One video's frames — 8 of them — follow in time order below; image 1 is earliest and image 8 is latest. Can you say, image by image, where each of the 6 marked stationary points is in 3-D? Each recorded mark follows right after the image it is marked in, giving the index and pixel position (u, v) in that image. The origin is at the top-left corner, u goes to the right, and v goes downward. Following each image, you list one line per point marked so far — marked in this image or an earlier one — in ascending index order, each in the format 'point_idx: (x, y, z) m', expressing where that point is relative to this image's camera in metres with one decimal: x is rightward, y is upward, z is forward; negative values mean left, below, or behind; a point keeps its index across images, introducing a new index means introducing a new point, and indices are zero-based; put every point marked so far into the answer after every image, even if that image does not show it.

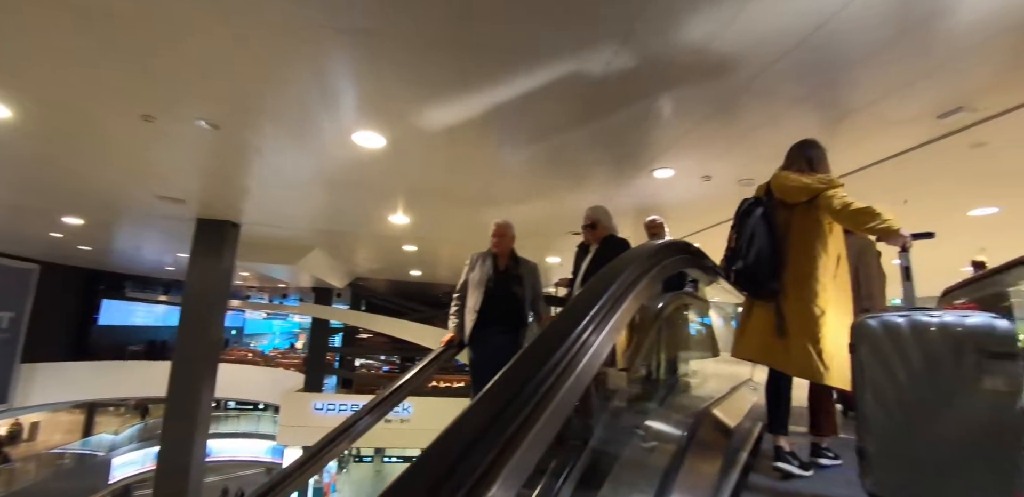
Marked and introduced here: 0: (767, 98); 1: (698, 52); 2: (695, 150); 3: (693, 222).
0: (+1.8, +1.0, +3.3) m
1: (+1.1, +1.2, +2.7) m
2: (+1.6, +0.9, +4.1) m
3: (+2.8, +0.4, +6.7) m
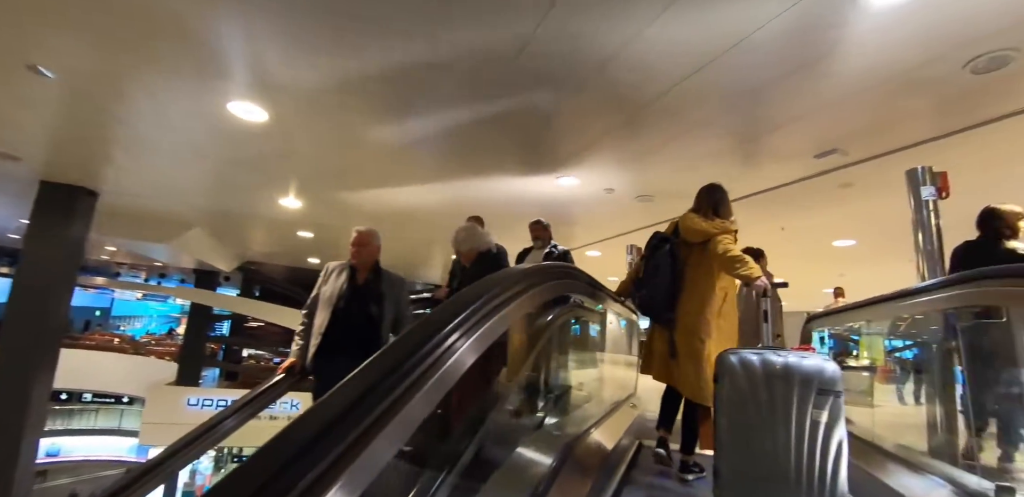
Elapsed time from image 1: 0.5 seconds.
0: (+1.1, +0.9, +3.3) m
1: (+0.6, +1.1, +2.6) m
2: (+0.8, +0.8, +4.2) m
3: (+1.3, +0.2, +6.9) m
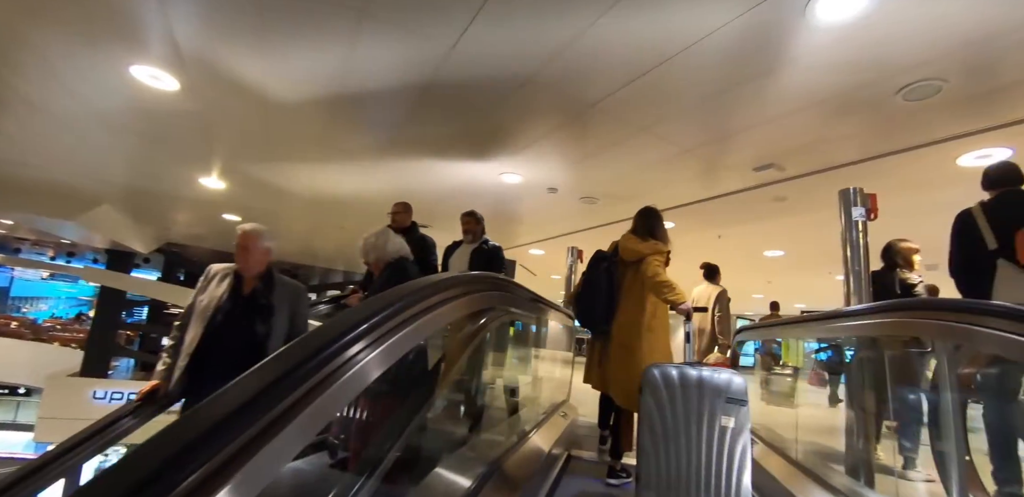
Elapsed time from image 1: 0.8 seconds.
0: (+0.6, +0.9, +3.2) m
1: (+0.2, +1.1, +2.5) m
2: (+0.2, +0.8, +4.0) m
3: (+0.5, +0.3, +6.8) m
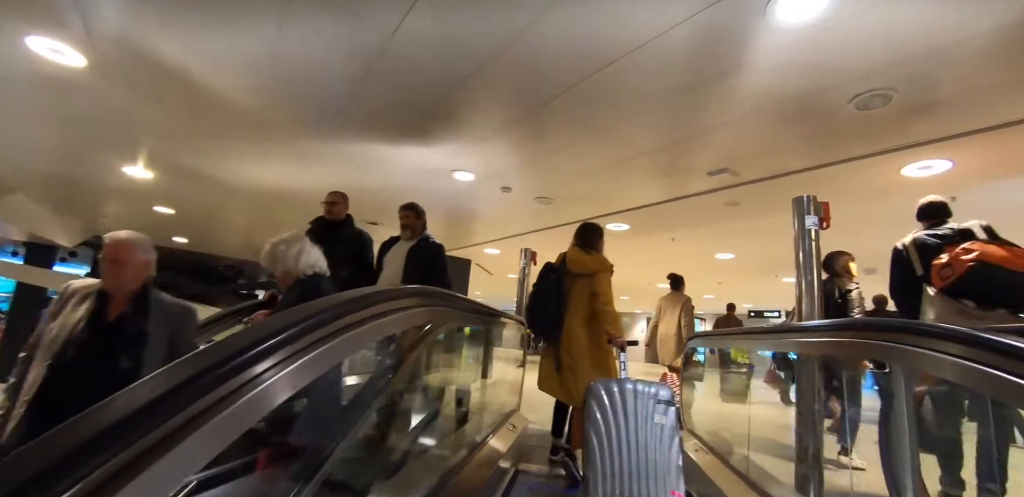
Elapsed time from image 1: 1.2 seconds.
0: (+0.3, +0.8, +3.1) m
1: (-0.1, +1.0, +2.3) m
2: (-0.2, +0.7, +3.8) m
3: (-0.2, +0.3, +6.6) m
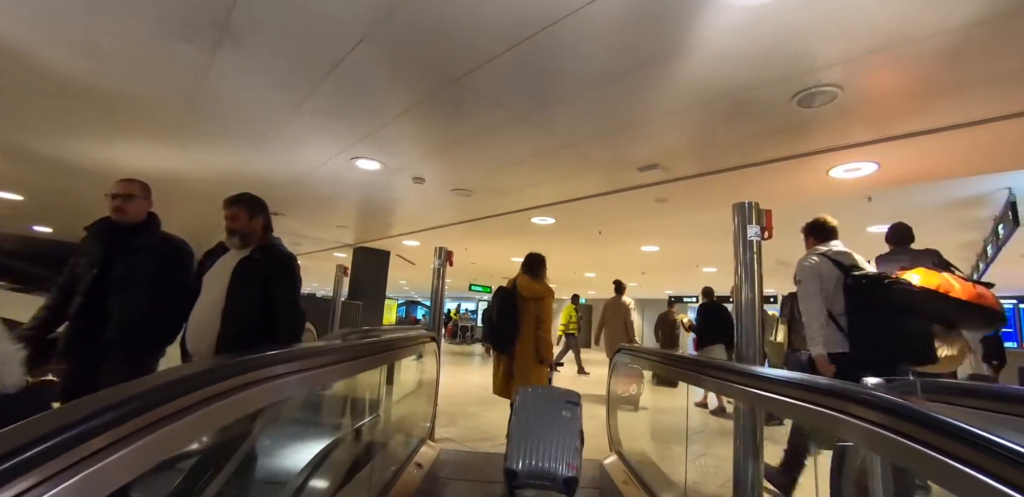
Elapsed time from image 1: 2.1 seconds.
0: (-0.3, +0.8, +2.6) m
1: (-0.5, +1.0, +1.8) m
2: (-0.8, +0.7, +3.3) m
3: (-1.3, +0.4, +6.0) m
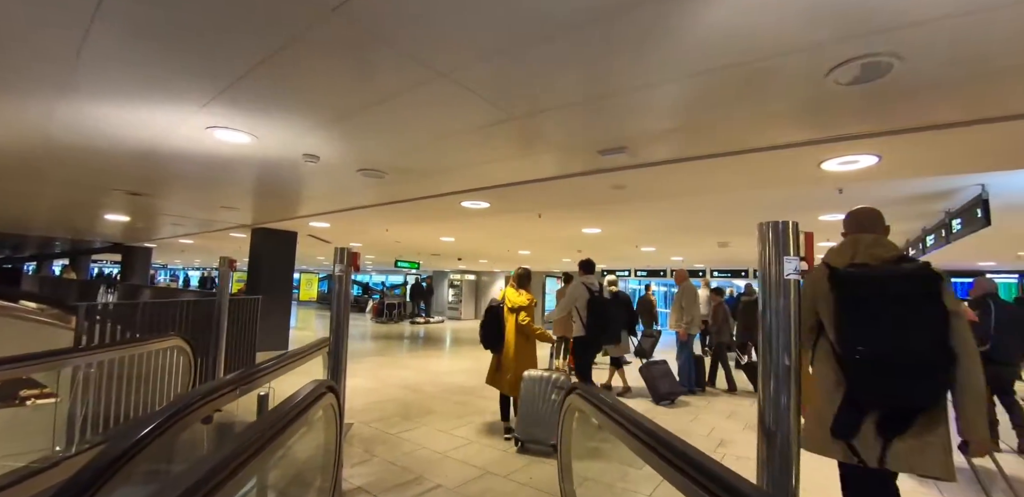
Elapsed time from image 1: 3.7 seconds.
0: (-0.6, +0.7, +1.8) m
1: (-0.7, +0.8, +0.9) m
2: (-1.3, +0.7, +2.4) m
3: (-2.1, +0.5, +5.0) m
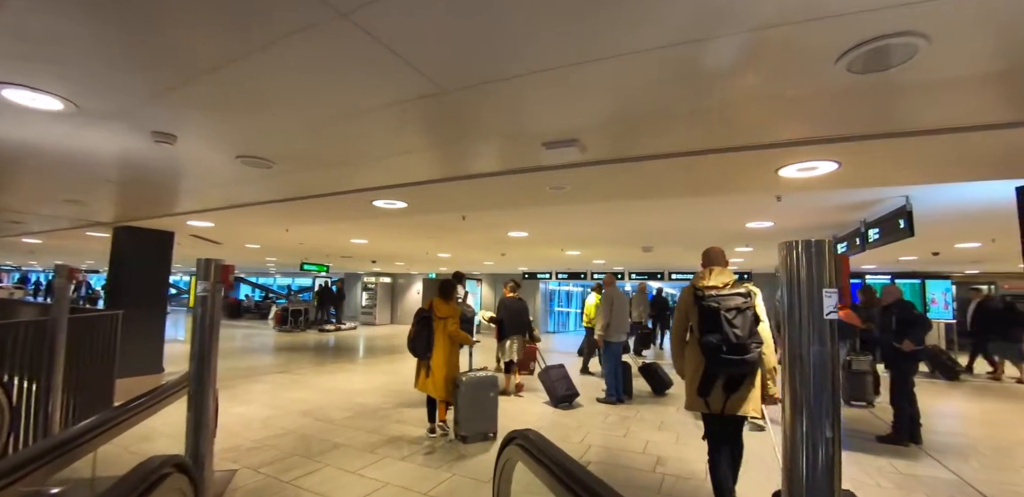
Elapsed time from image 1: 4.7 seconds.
0: (-0.8, +0.7, +1.2) m
1: (-0.7, +0.8, +0.3) m
2: (-1.6, +0.7, +1.7) m
3: (-2.9, +0.5, +4.1) m
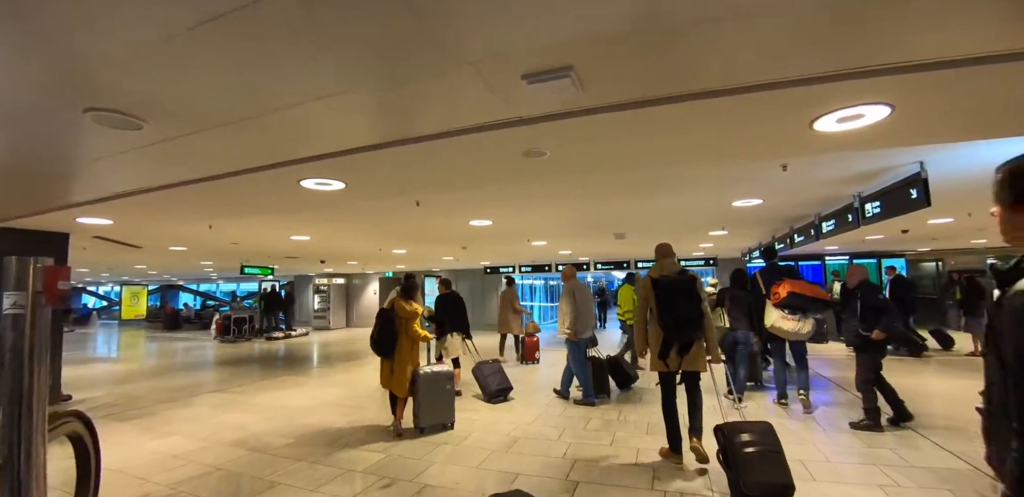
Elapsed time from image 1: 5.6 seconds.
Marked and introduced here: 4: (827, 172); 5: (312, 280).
0: (-0.8, +0.7, +0.6) m
1: (-0.7, +0.8, -0.3) m
2: (-1.6, +0.7, +1.0) m
3: (-3.2, +0.5, +3.3) m
4: (+2.1, +0.5, +3.0) m
5: (-8.2, -1.3, +18.1) m
